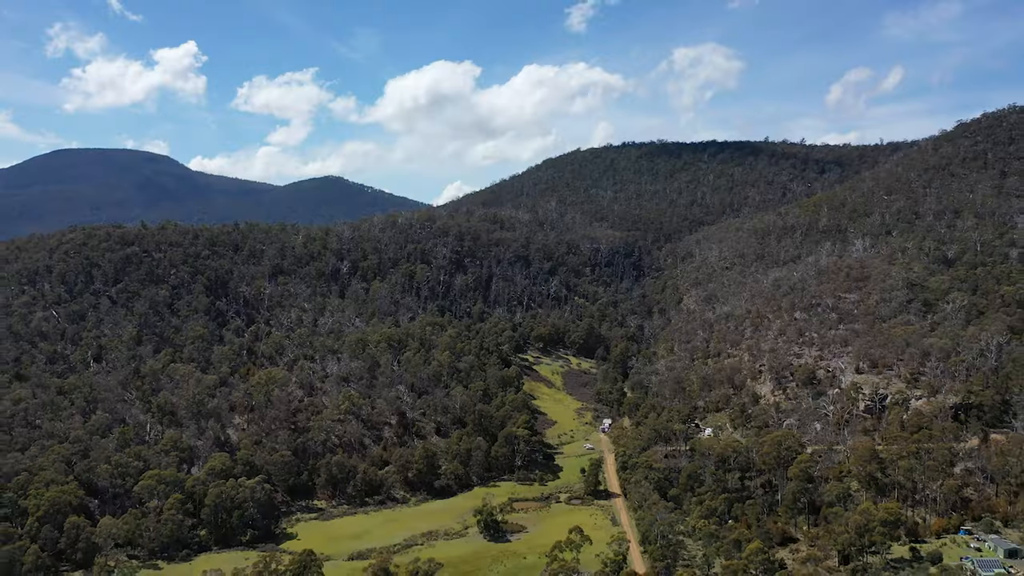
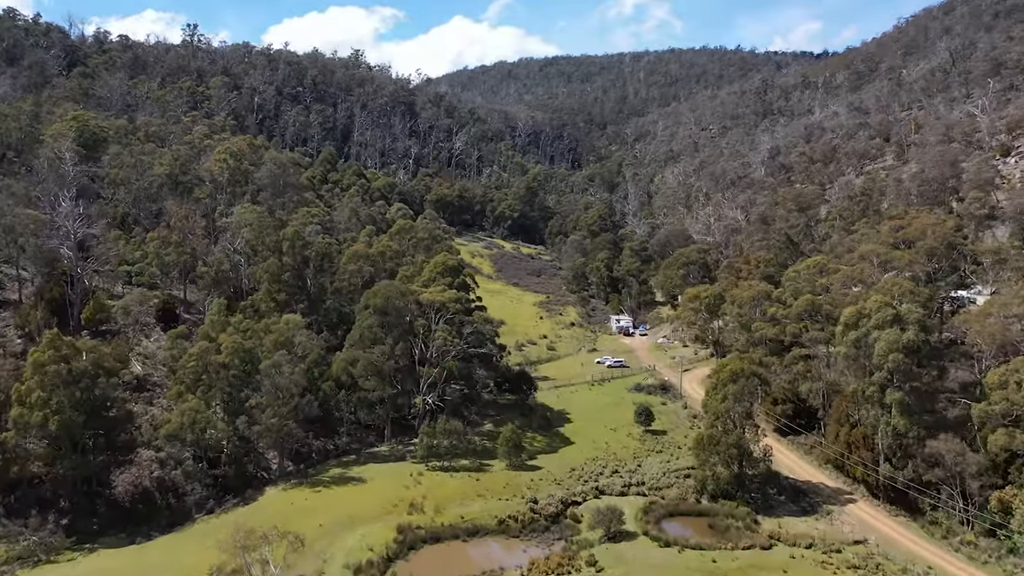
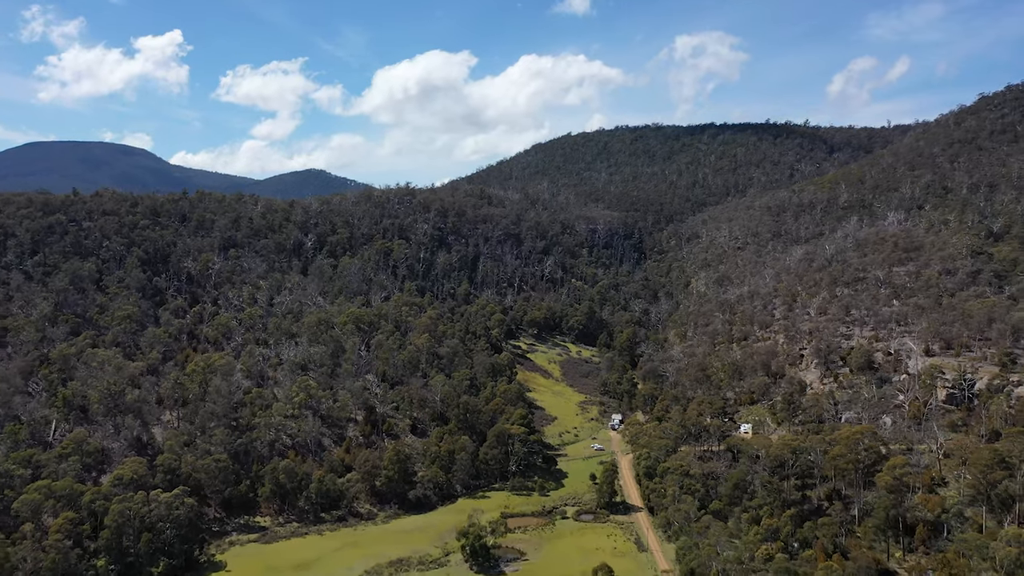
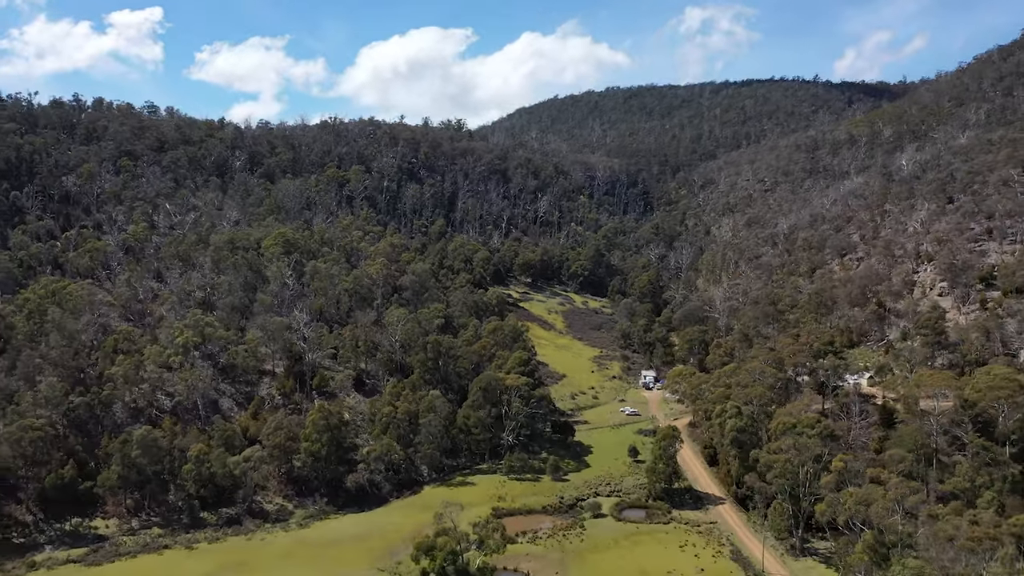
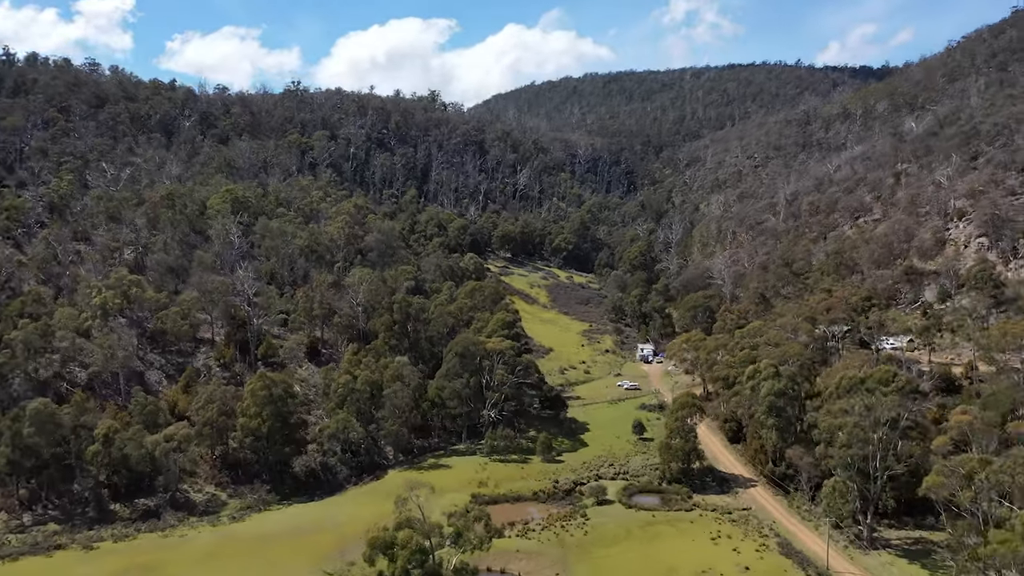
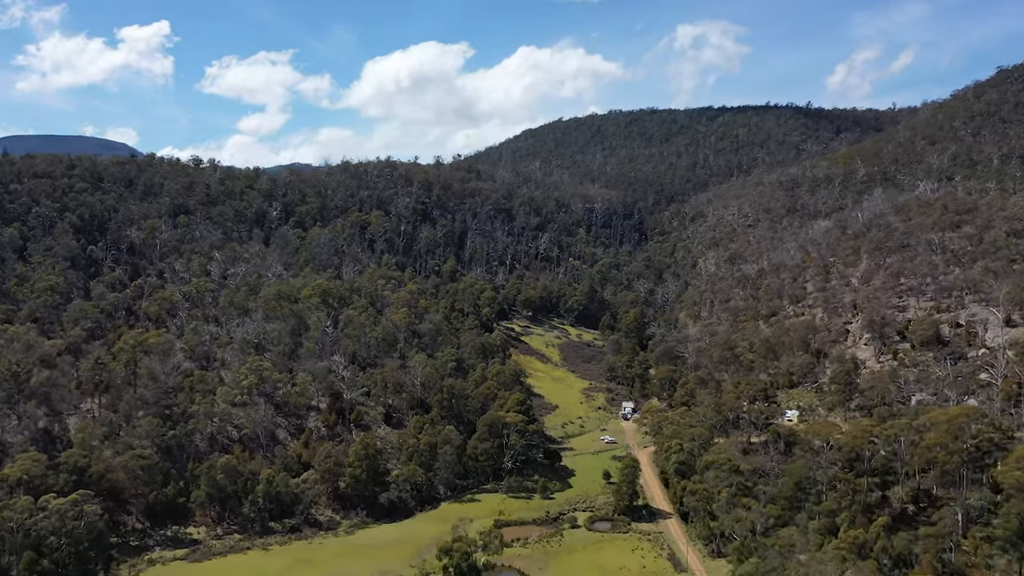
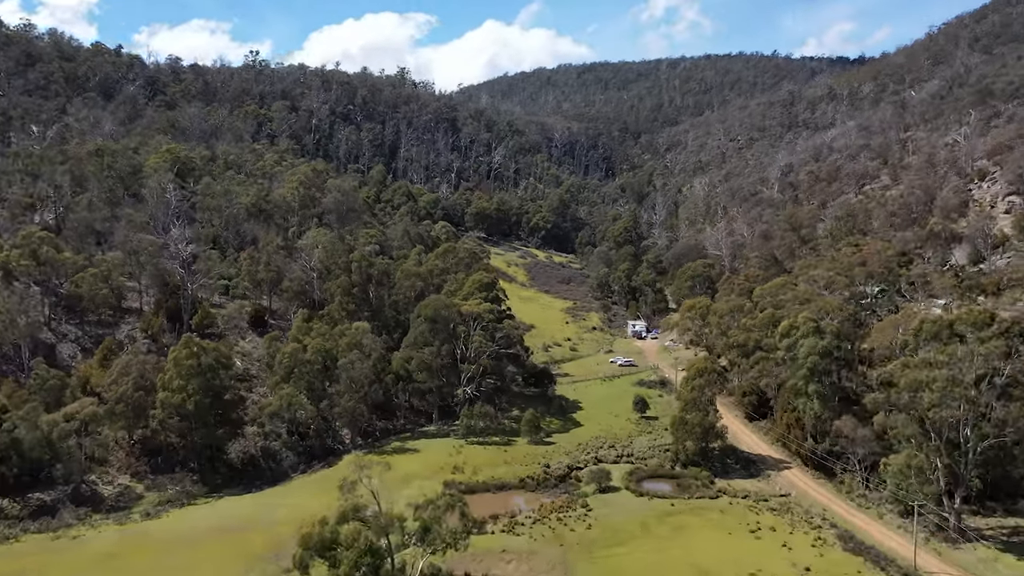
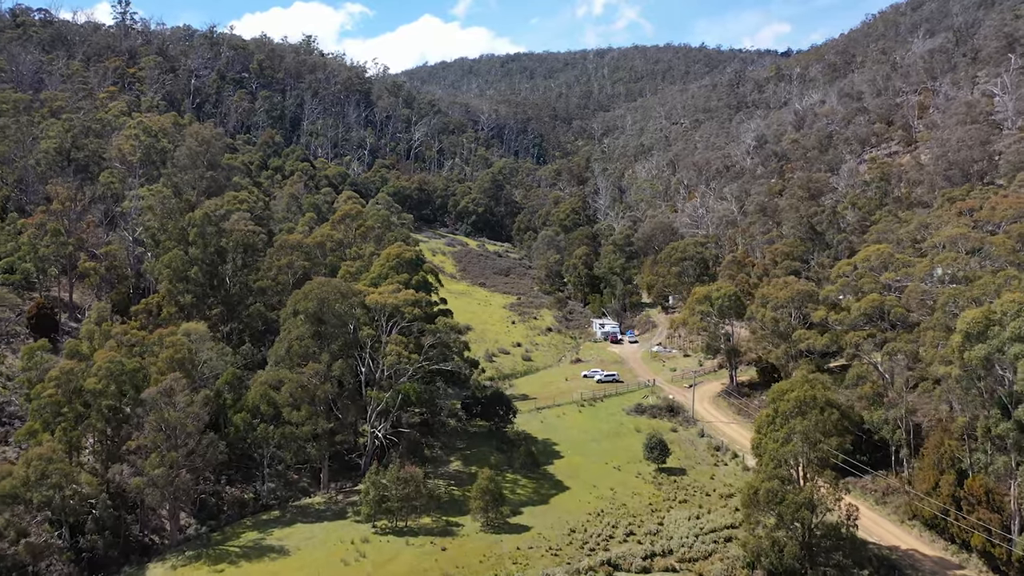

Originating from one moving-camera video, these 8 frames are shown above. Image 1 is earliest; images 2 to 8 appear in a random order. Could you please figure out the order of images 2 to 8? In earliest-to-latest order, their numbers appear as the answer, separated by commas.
3, 6, 4, 5, 7, 2, 8
